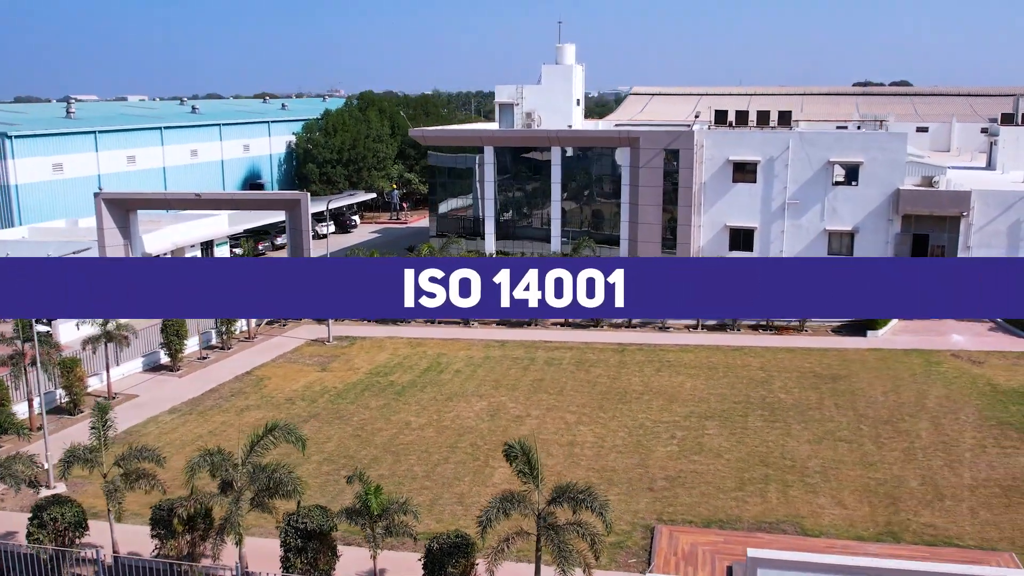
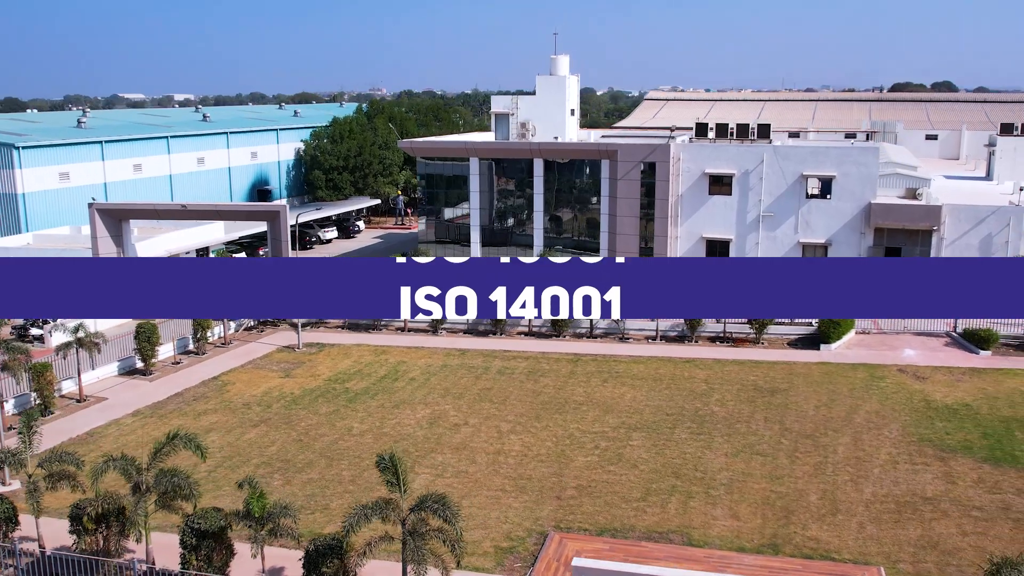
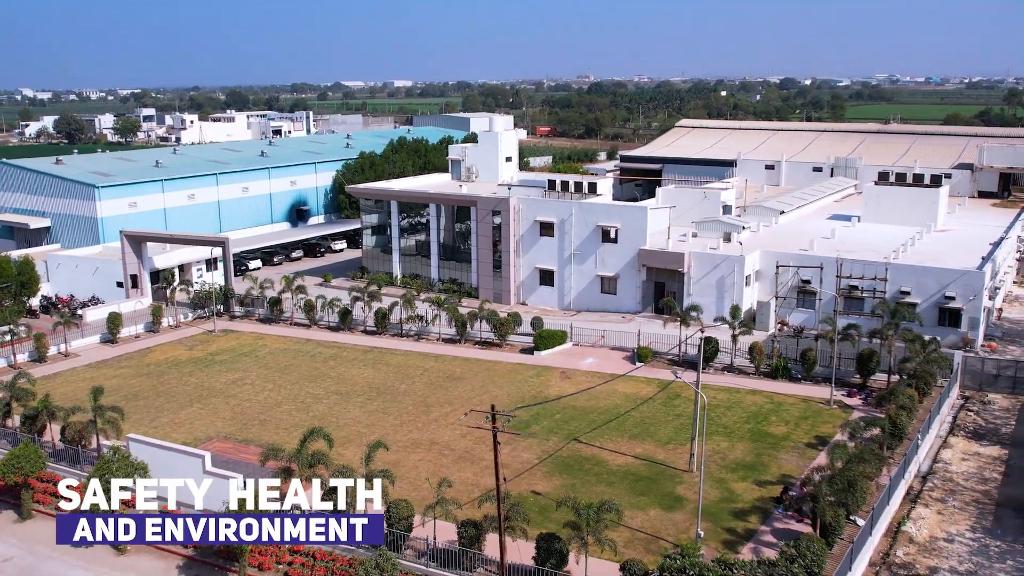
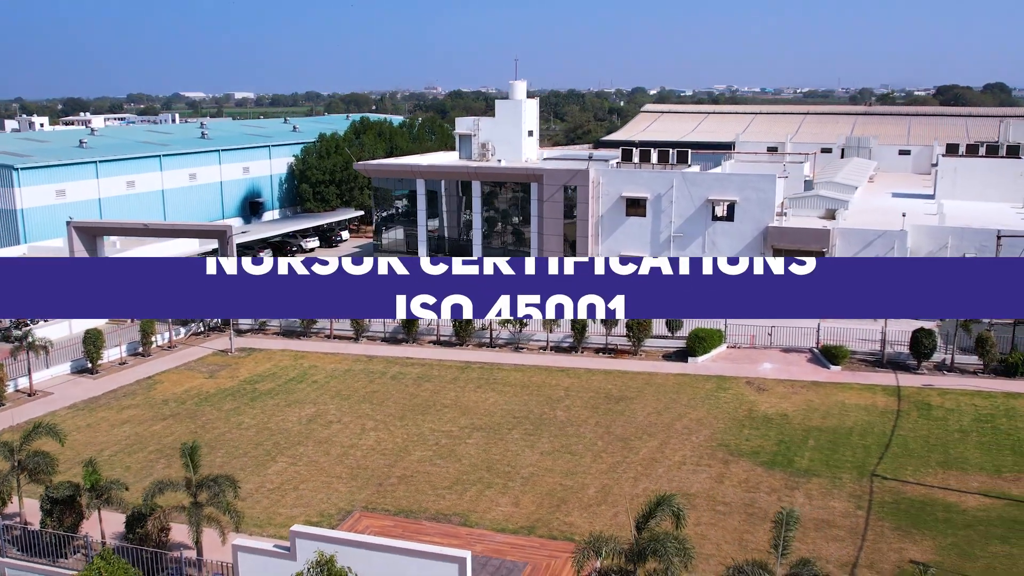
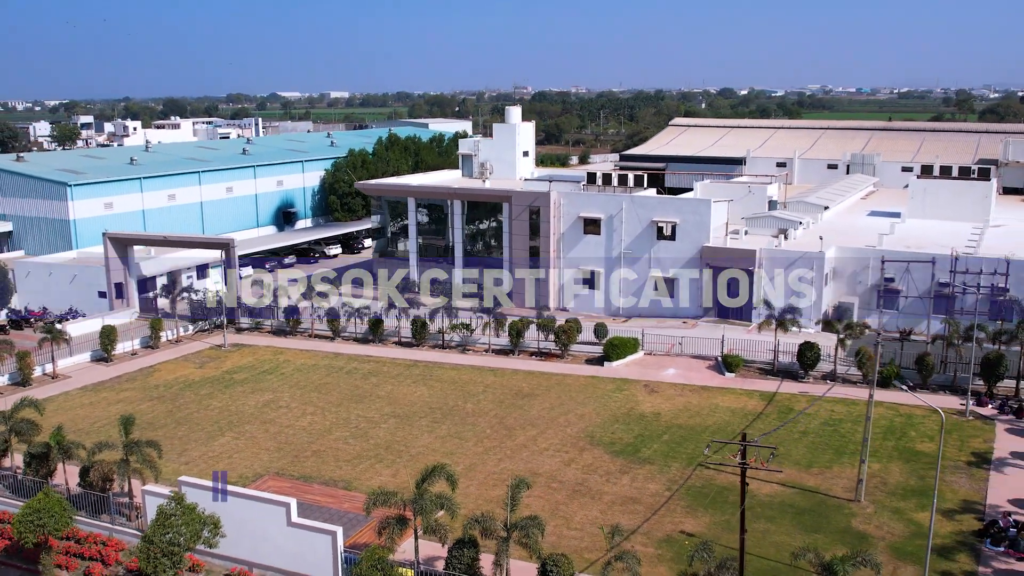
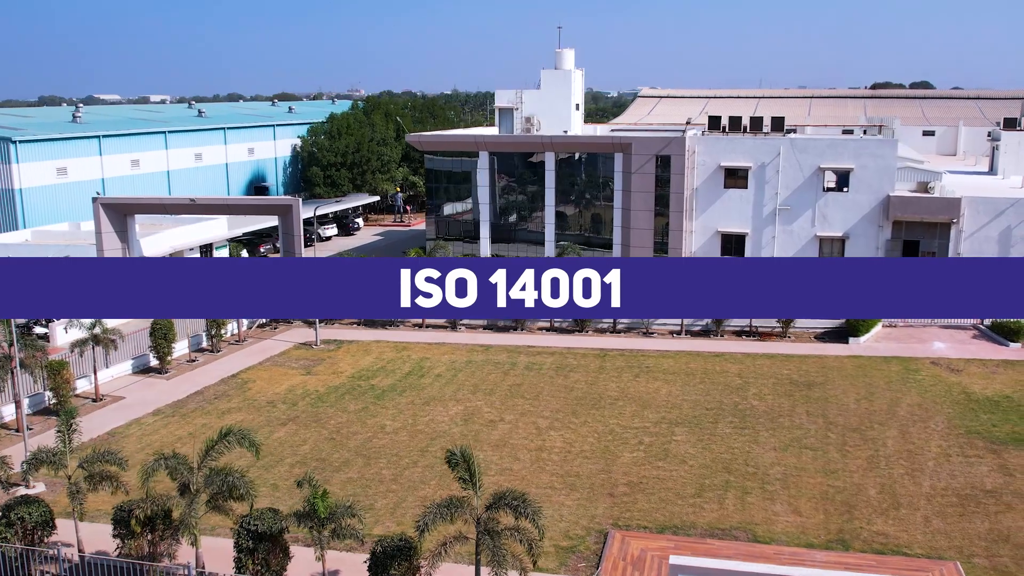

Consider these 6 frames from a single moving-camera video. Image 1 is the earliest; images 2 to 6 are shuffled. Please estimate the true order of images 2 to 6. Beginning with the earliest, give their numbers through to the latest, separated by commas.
6, 2, 4, 5, 3
